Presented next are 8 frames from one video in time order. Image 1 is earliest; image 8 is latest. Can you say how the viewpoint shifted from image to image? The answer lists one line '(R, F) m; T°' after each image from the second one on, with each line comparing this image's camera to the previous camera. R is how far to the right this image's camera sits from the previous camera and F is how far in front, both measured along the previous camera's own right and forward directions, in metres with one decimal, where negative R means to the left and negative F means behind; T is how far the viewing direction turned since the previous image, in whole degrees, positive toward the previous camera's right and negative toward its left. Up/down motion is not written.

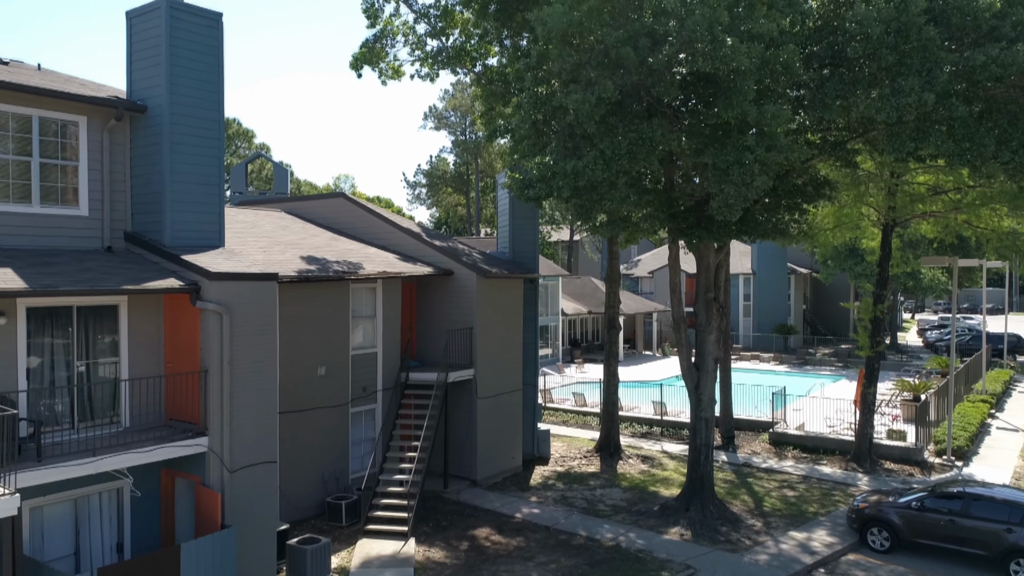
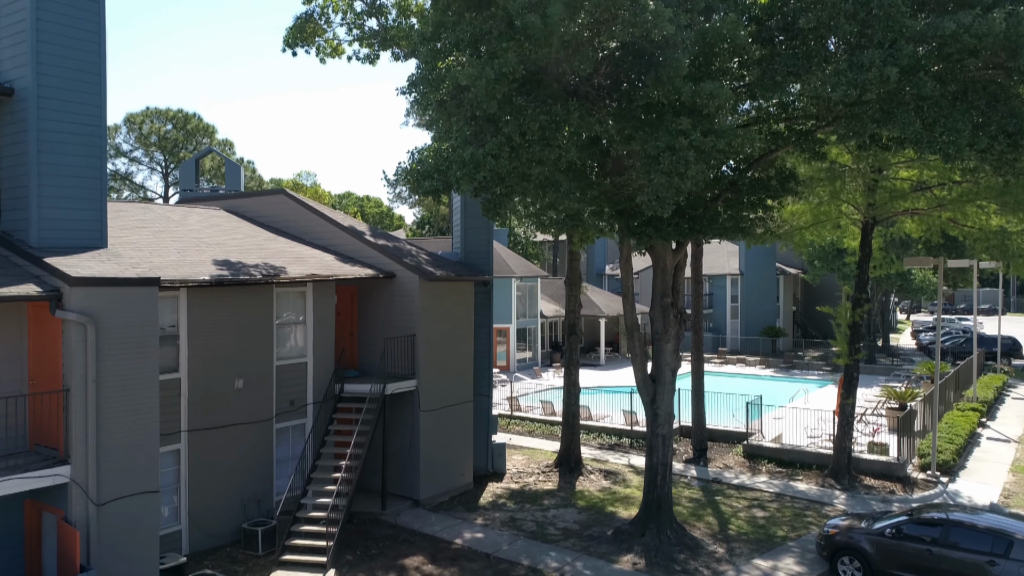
(+1.1, +1.3) m; 0°
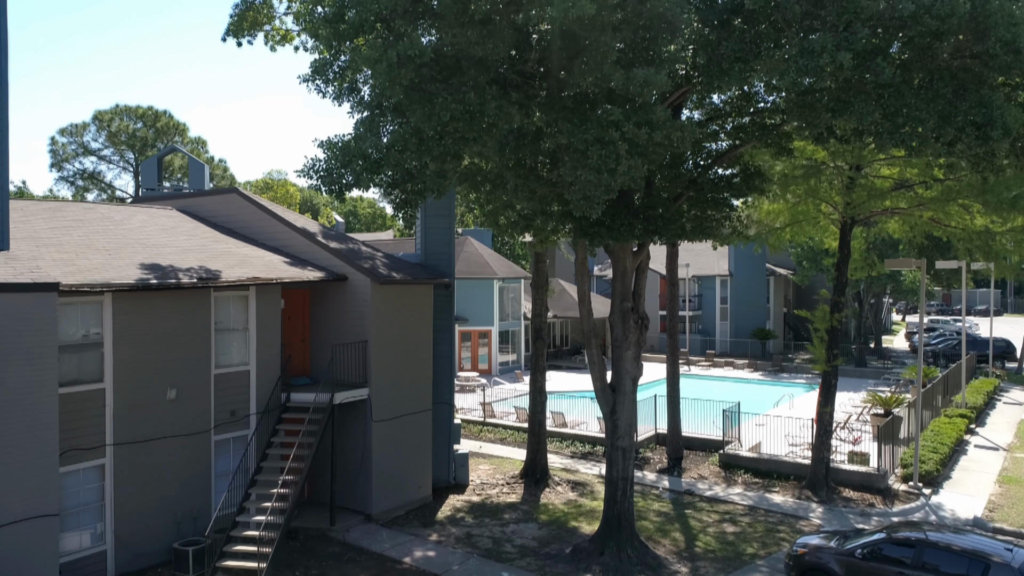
(+0.8, +0.8) m; 0°
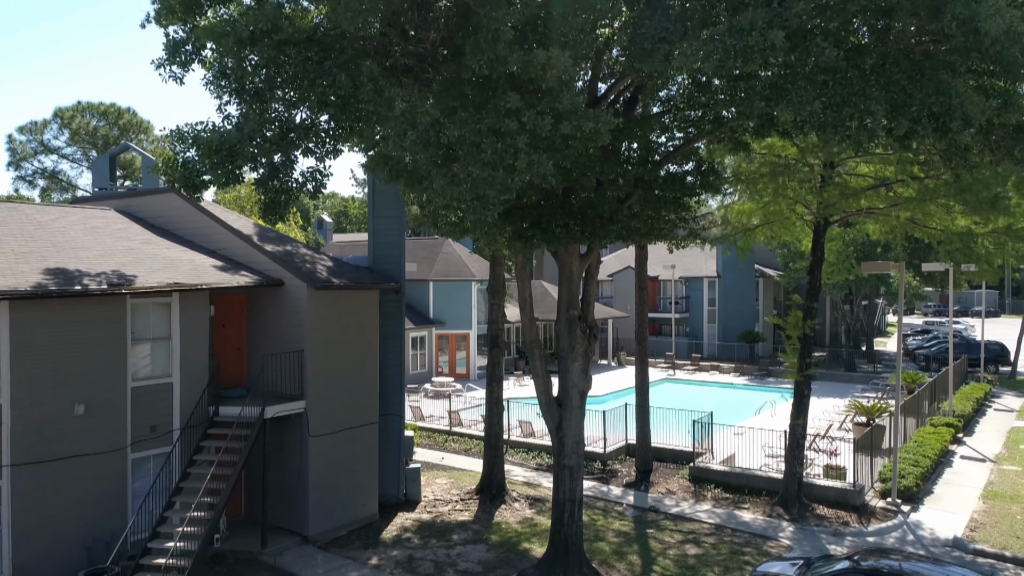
(+1.0, +0.9) m; 0°
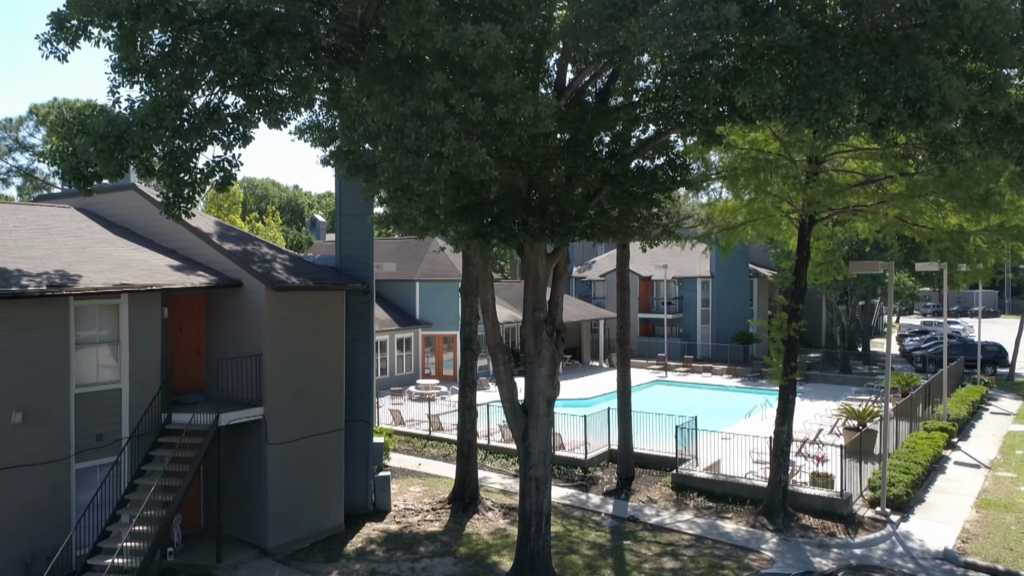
(+0.6, +0.6) m; 0°
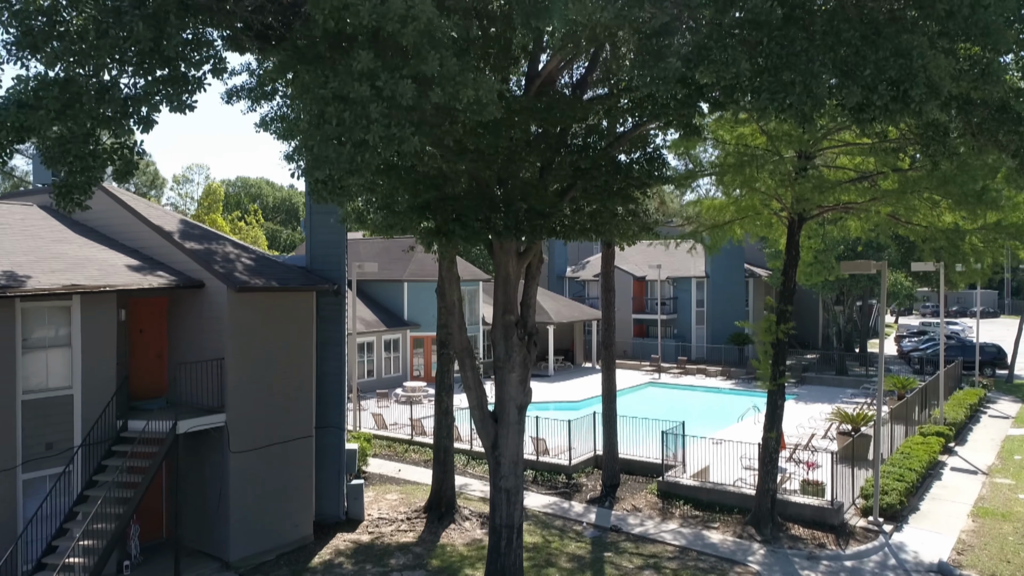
(+0.4, +0.6) m; 0°
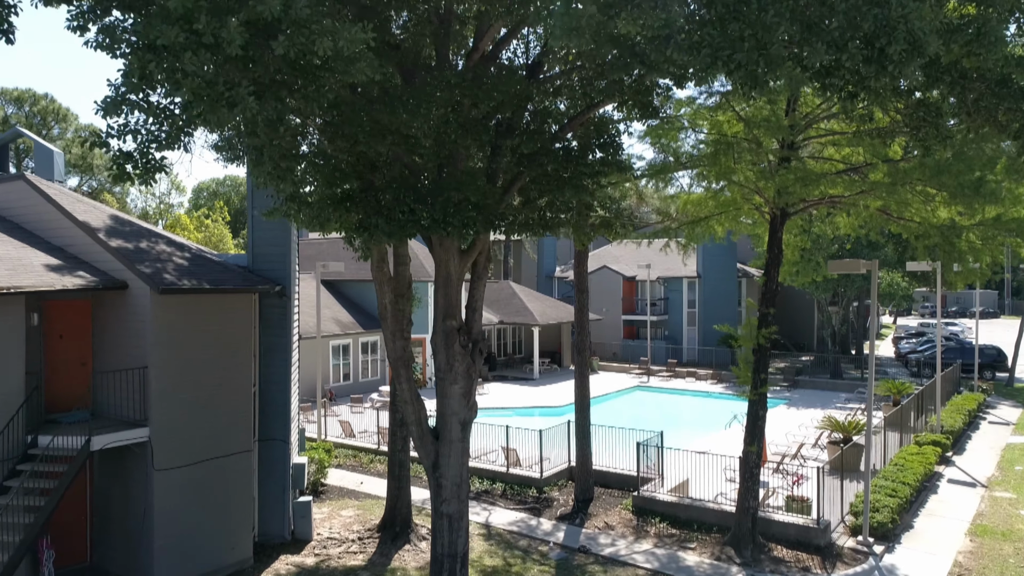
(+0.7, +1.1) m; 0°
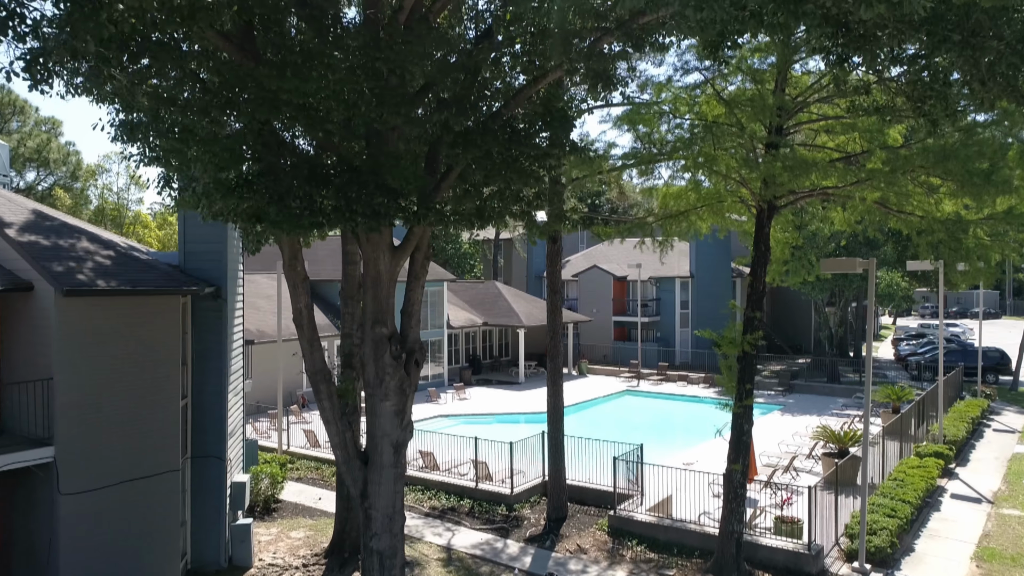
(+0.7, +1.3) m; 0°
